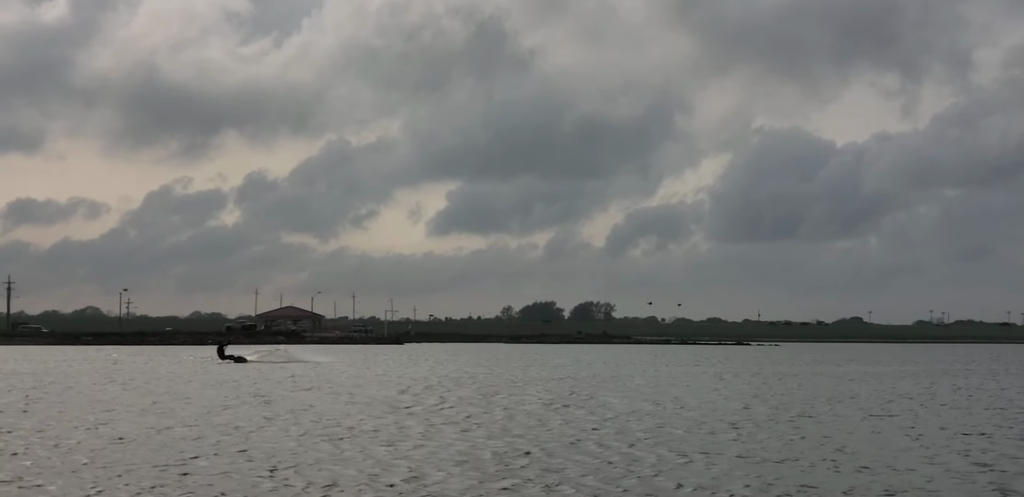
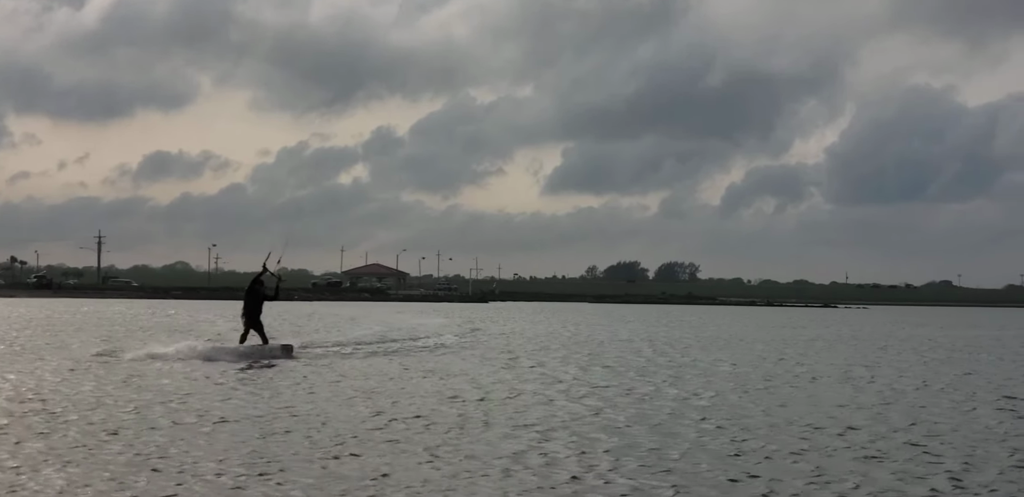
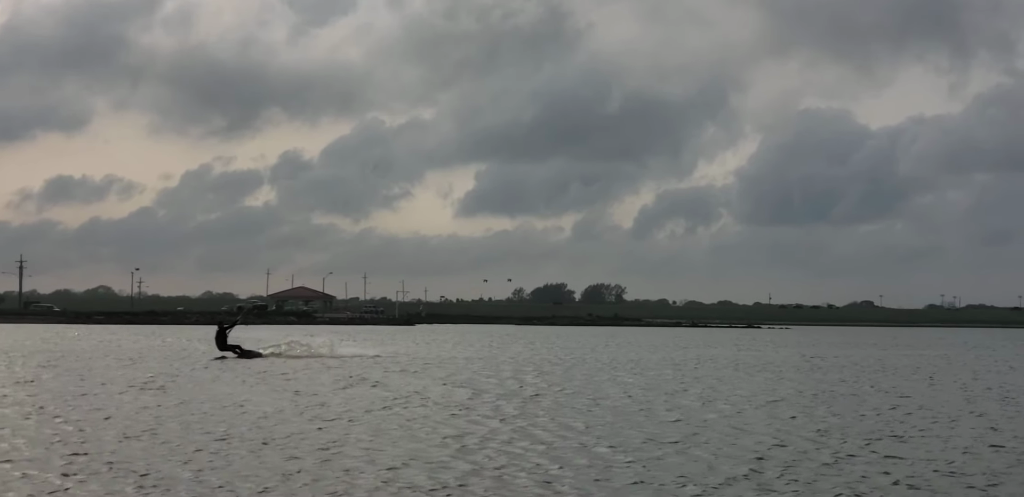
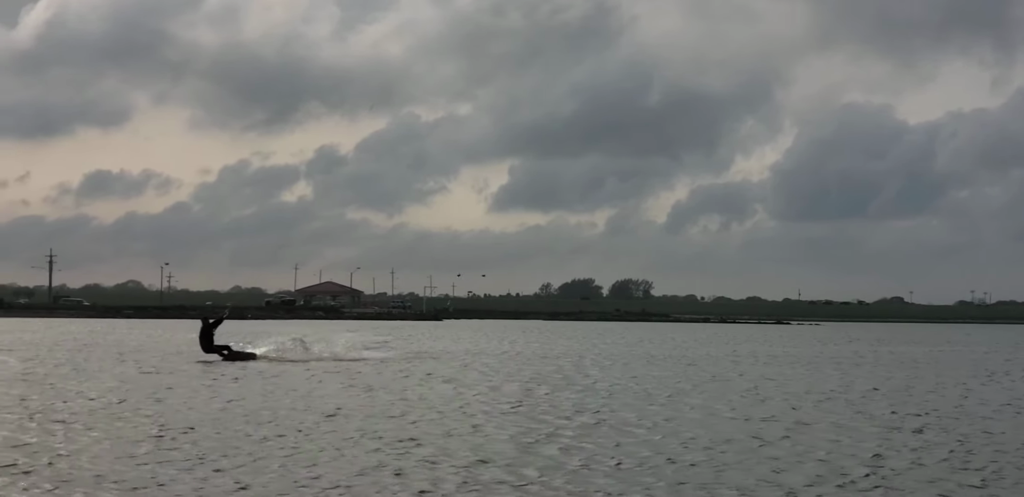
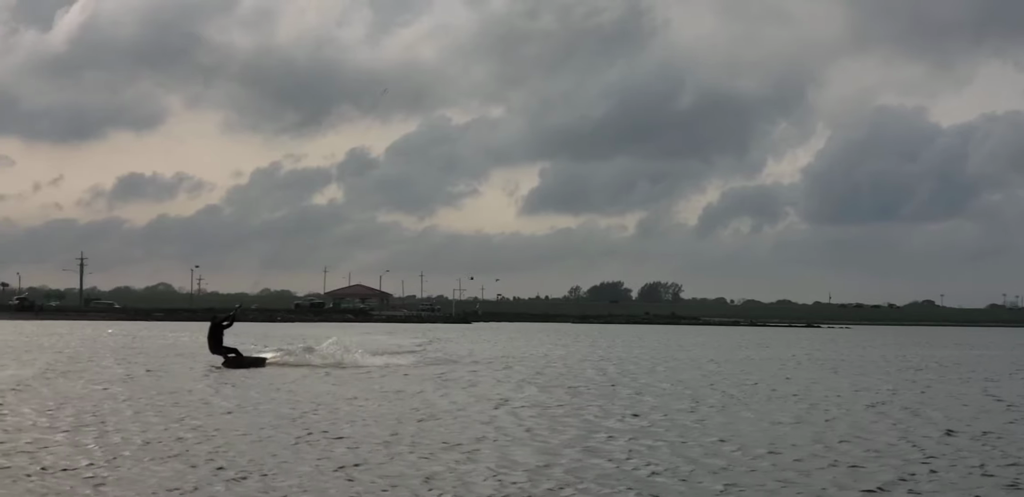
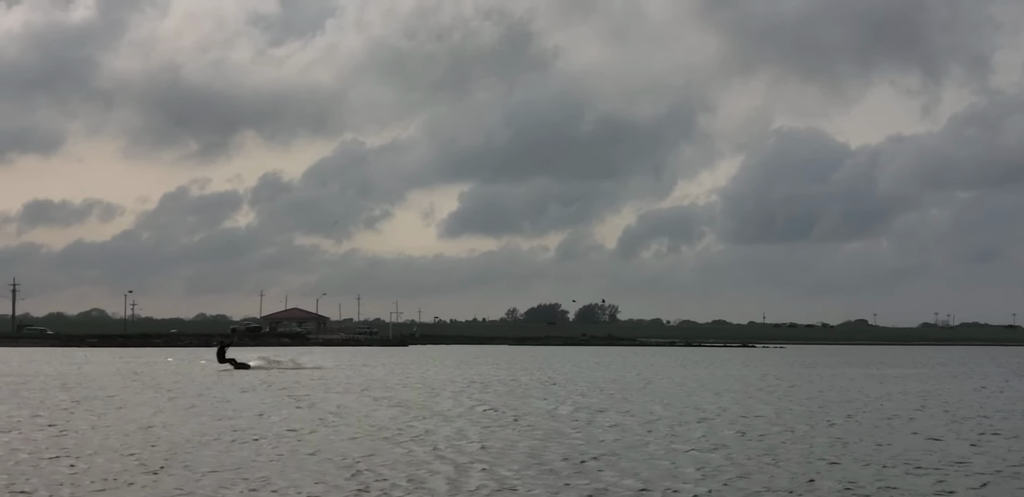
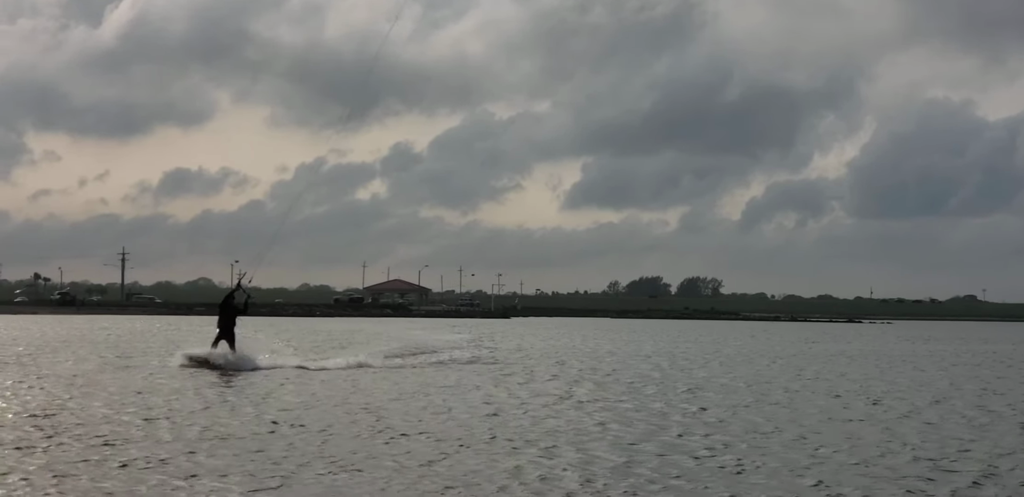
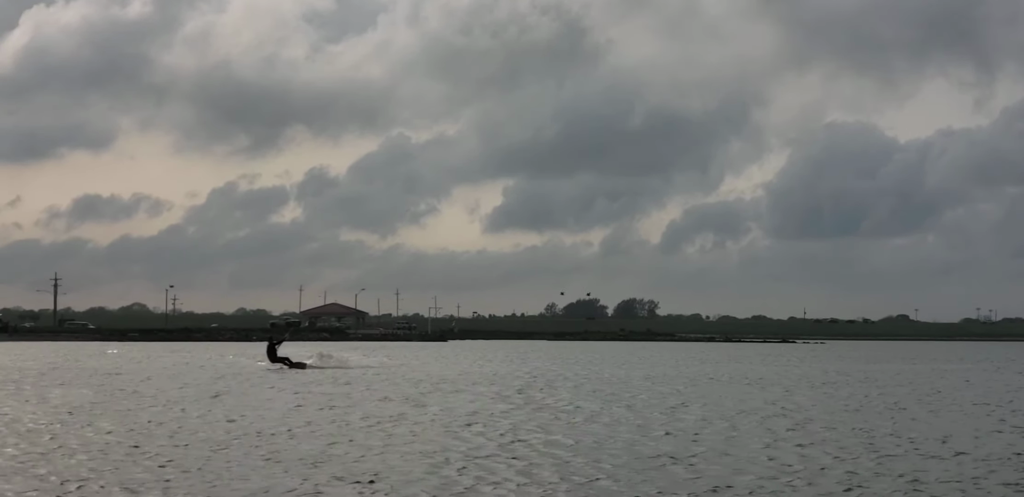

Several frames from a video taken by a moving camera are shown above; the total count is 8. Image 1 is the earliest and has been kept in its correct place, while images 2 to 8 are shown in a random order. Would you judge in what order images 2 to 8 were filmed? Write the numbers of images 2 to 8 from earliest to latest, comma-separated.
6, 8, 3, 4, 5, 7, 2
